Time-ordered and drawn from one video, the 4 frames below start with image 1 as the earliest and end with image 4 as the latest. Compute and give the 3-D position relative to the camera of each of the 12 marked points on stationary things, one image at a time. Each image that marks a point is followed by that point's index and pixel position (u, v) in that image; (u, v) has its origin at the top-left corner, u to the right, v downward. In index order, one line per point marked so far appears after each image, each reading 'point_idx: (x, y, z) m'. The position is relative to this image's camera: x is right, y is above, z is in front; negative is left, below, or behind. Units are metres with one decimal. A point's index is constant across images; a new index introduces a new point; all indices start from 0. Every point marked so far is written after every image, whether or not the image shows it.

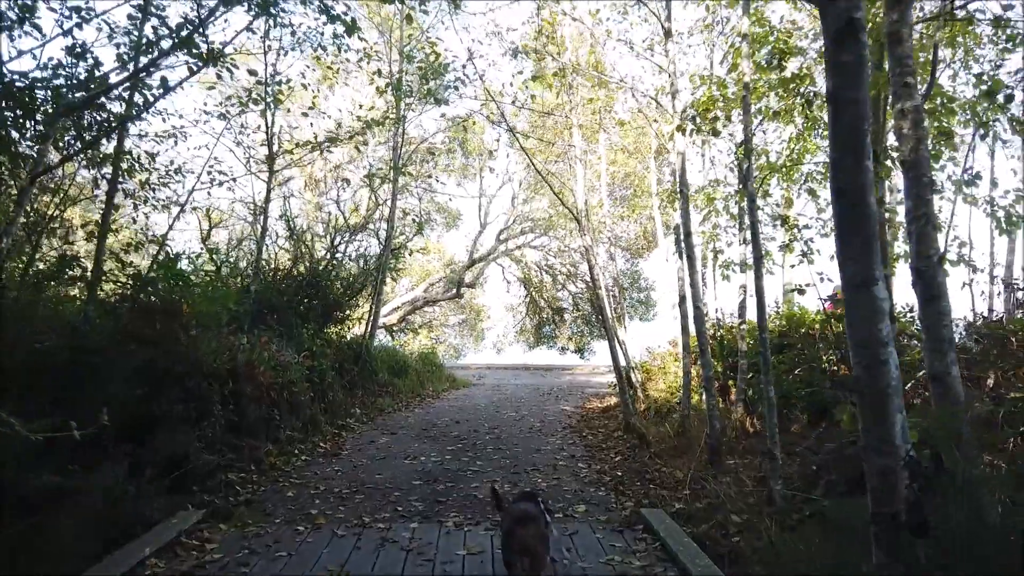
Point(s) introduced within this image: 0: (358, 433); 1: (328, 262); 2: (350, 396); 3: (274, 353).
0: (-2.3, -2.2, +11.3) m
1: (-3.5, +0.5, +14.3) m
2: (-2.8, -1.9, +13.3) m
3: (-3.3, -0.9, +10.5) m
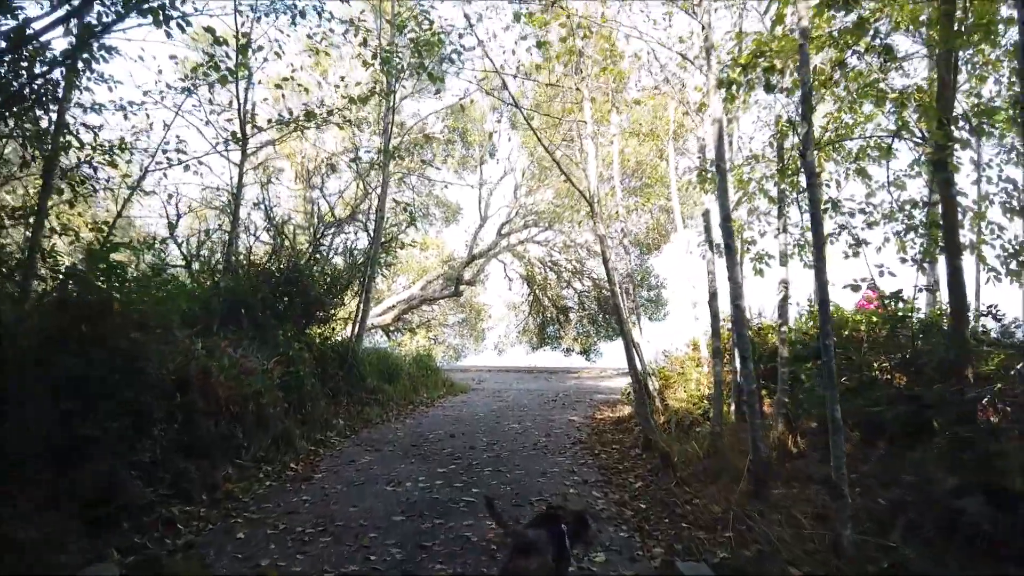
0: (-2.3, -2.1, +9.9) m
1: (-3.5, +0.6, +12.9) m
2: (-2.8, -1.8, +11.9) m
3: (-3.3, -0.9, +9.1) m
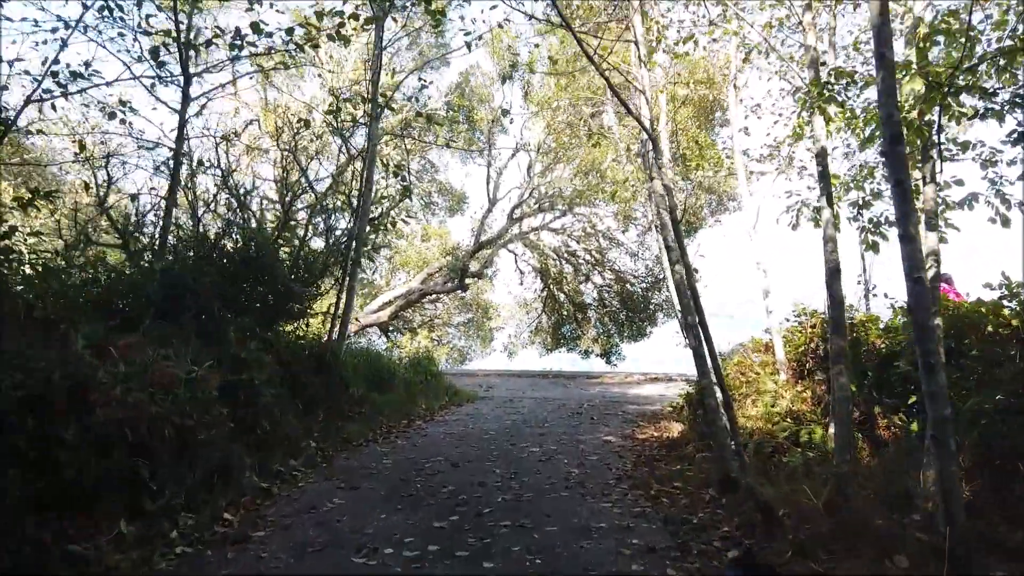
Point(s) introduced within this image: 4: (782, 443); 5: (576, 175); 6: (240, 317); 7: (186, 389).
0: (-2.1, -1.9, +7.3) m
1: (-3.2, +0.7, +10.3) m
2: (-2.6, -1.7, +9.3) m
3: (-3.1, -0.7, +6.5) m
4: (+2.8, -1.6, +7.8) m
5: (+1.4, +2.4, +16.4) m
6: (-3.4, -0.4, +9.3) m
7: (-2.8, -0.9, +6.6) m
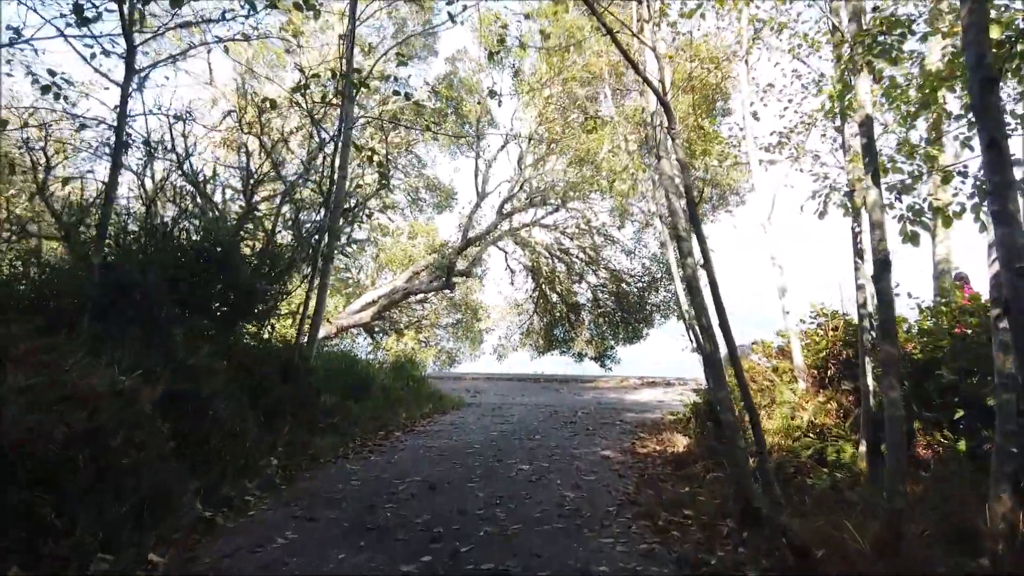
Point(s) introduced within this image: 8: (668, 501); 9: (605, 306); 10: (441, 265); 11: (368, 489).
0: (-2.2, -1.9, +6.3) m
1: (-3.4, +0.8, +9.3) m
2: (-2.7, -1.6, +8.3) m
3: (-3.2, -0.6, +5.4) m
4: (+2.7, -1.6, +6.8) m
5: (+1.2, +2.5, +15.4) m
6: (-3.5, -0.3, +8.3) m
7: (-3.0, -0.8, +5.6) m
8: (+1.3, -1.8, +6.5) m
9: (+2.3, -0.4, +18.7) m
10: (-1.7, +0.6, +18.1) m
11: (-1.4, -1.9, +7.2) m
